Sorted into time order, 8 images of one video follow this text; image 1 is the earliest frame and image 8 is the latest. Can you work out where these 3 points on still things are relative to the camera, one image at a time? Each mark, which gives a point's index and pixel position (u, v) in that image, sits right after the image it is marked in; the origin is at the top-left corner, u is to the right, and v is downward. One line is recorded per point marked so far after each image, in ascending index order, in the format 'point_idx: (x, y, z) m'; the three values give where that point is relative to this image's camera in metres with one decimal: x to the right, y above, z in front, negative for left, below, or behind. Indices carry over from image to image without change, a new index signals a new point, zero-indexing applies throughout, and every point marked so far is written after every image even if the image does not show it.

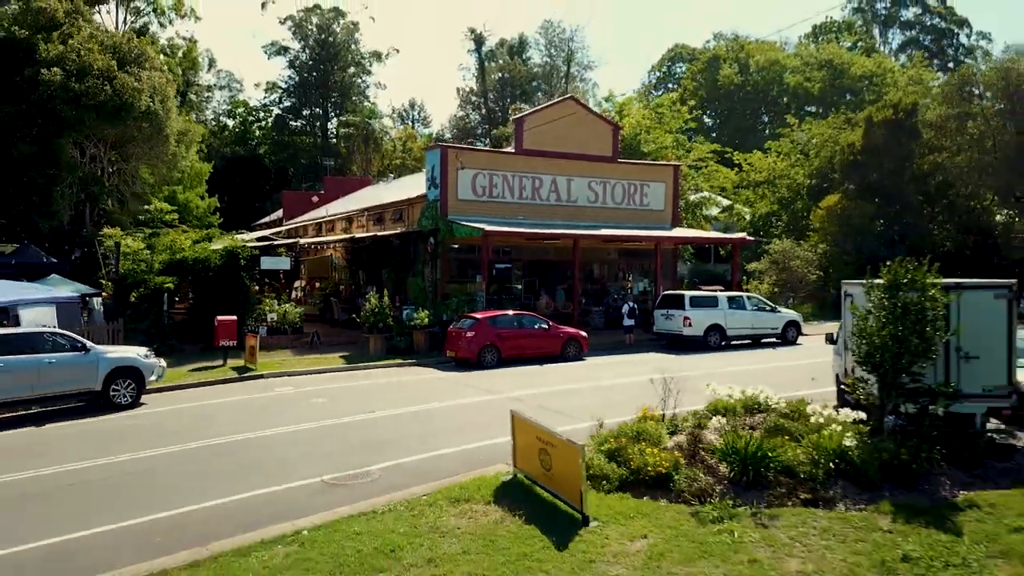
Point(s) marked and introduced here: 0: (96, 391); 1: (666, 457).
0: (-5.5, -1.3, +12.7) m
1: (+1.2, -1.4, +7.7) m
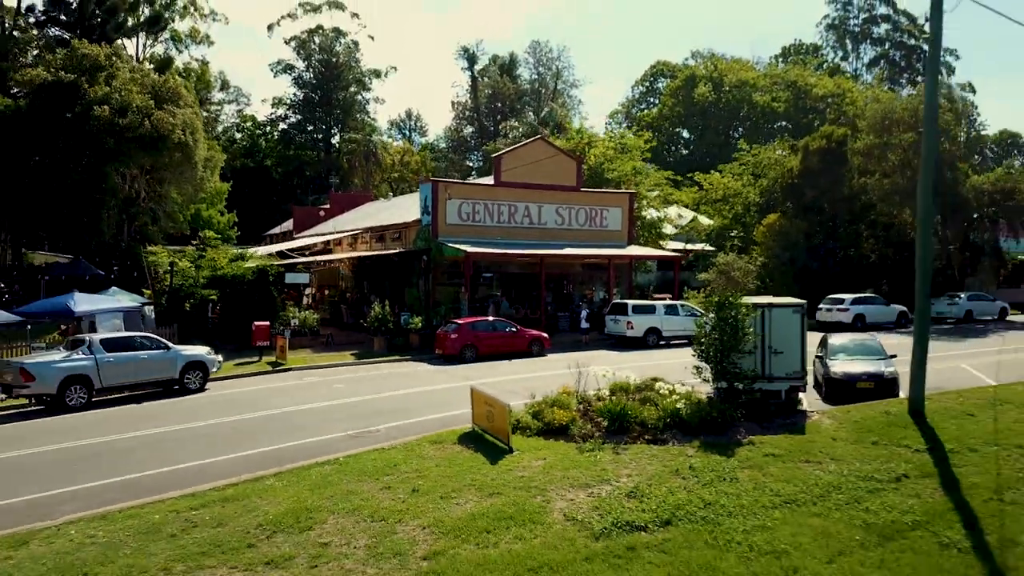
0: (-6.0, -1.6, +17.2) m
1: (+0.7, -1.6, +12.1) m
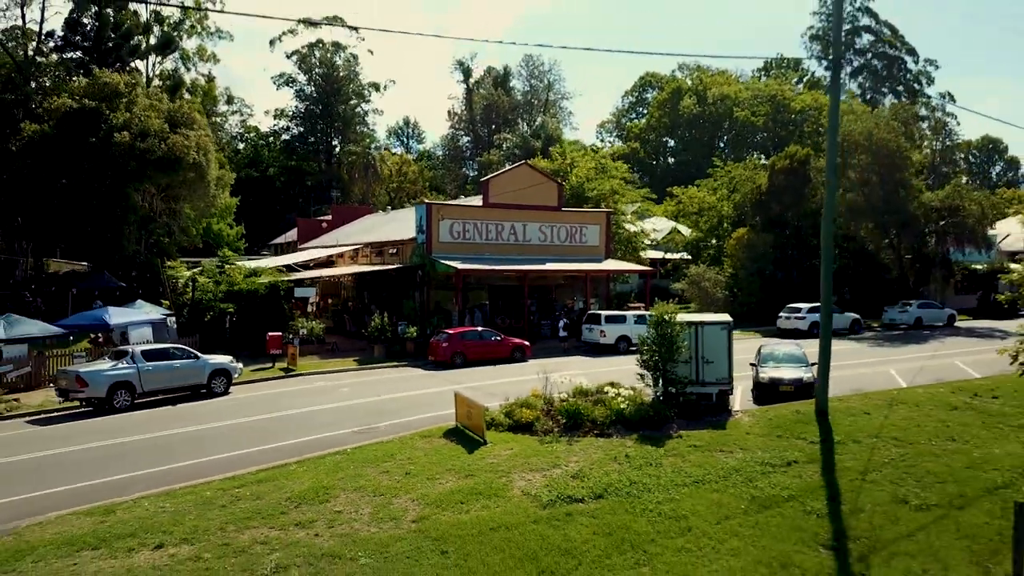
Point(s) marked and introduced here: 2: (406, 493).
0: (-6.4, -2.0, +19.9) m
1: (+0.3, -2.0, +14.9) m
2: (-1.3, -2.5, +11.8) m
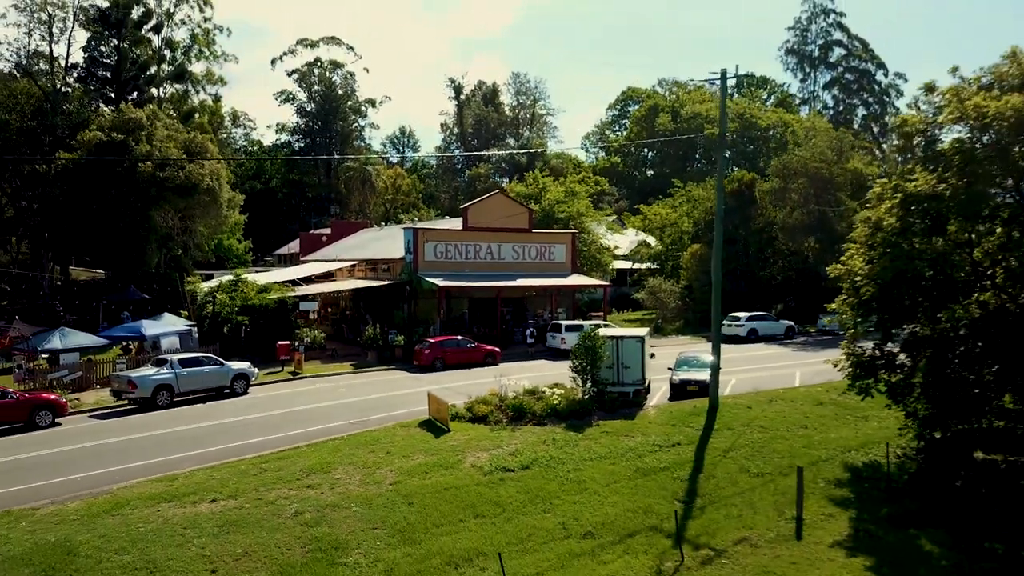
0: (-7.3, -2.5, +24.3) m
1: (-0.5, -2.5, +19.3) m
2: (-2.1, -3.0, +16.2) m
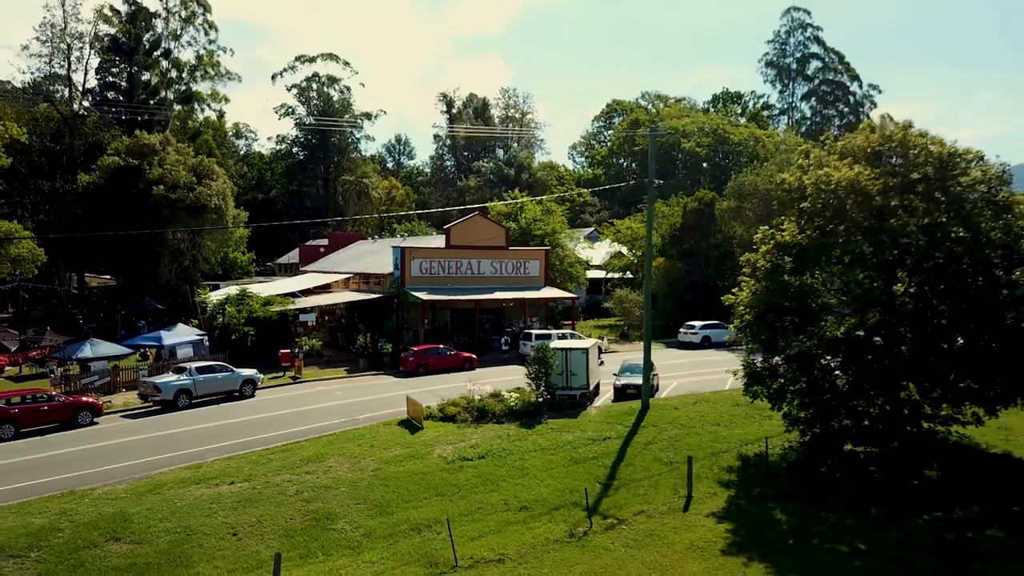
0: (-8.1, -3.0, +28.2) m
1: (-1.4, -3.0, +23.2) m
2: (-3.0, -3.6, +20.1) m
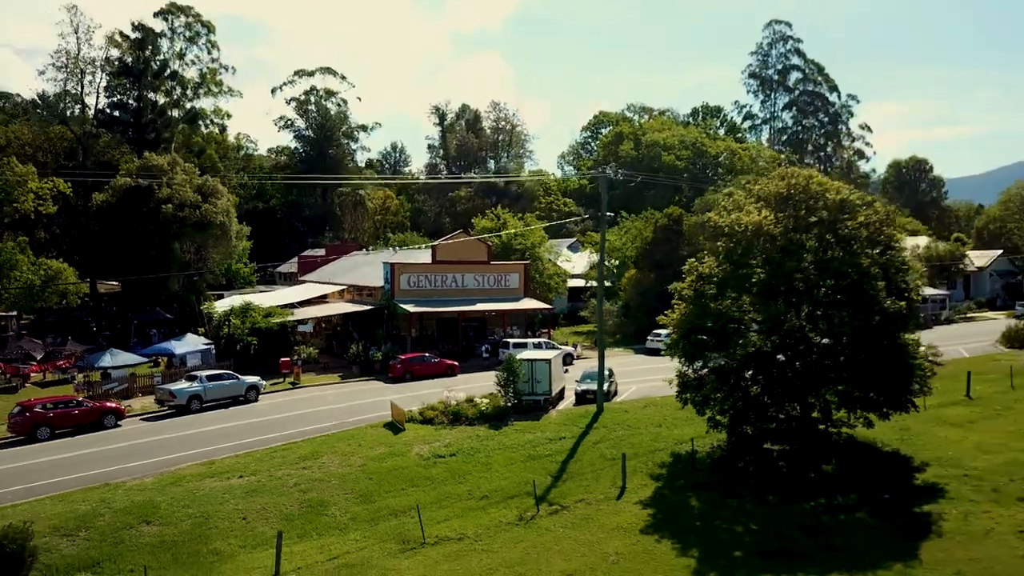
0: (-9.0, -3.5, +31.6) m
1: (-2.2, -3.5, +26.6) m
2: (-3.8, -4.1, +23.5) m
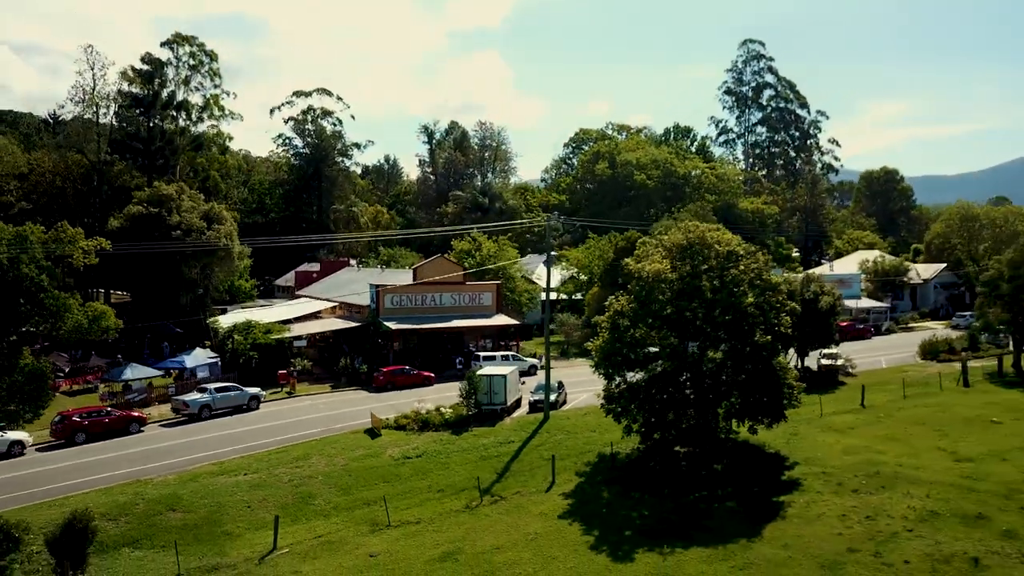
0: (-10.3, -4.5, +36.8) m
1: (-3.6, -4.5, +31.8) m
2: (-5.2, -5.1, +28.7) m
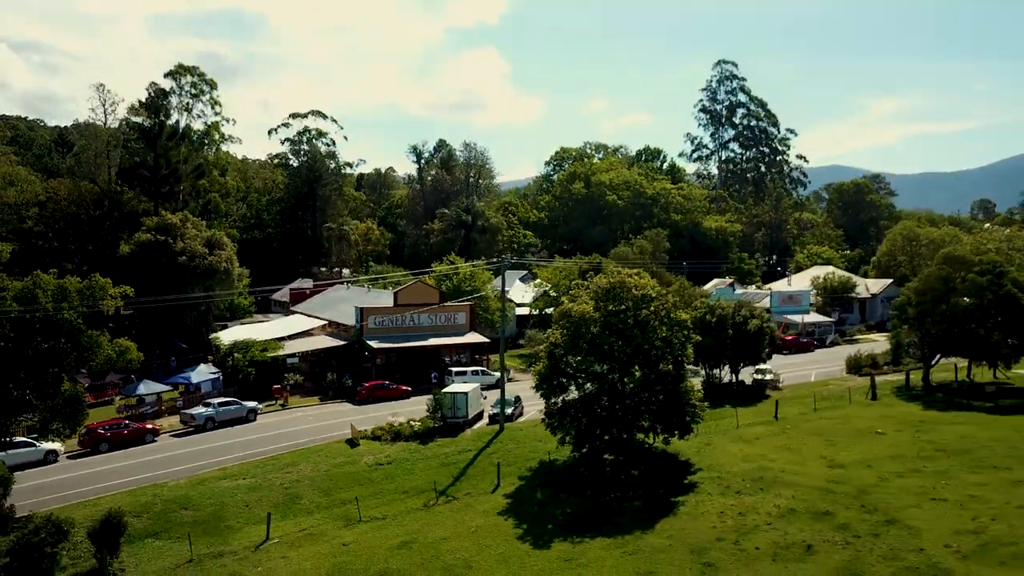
0: (-11.9, -5.7, +42.4) m
1: (-5.2, -5.7, +37.4) m
2: (-6.8, -6.3, +34.2) m
